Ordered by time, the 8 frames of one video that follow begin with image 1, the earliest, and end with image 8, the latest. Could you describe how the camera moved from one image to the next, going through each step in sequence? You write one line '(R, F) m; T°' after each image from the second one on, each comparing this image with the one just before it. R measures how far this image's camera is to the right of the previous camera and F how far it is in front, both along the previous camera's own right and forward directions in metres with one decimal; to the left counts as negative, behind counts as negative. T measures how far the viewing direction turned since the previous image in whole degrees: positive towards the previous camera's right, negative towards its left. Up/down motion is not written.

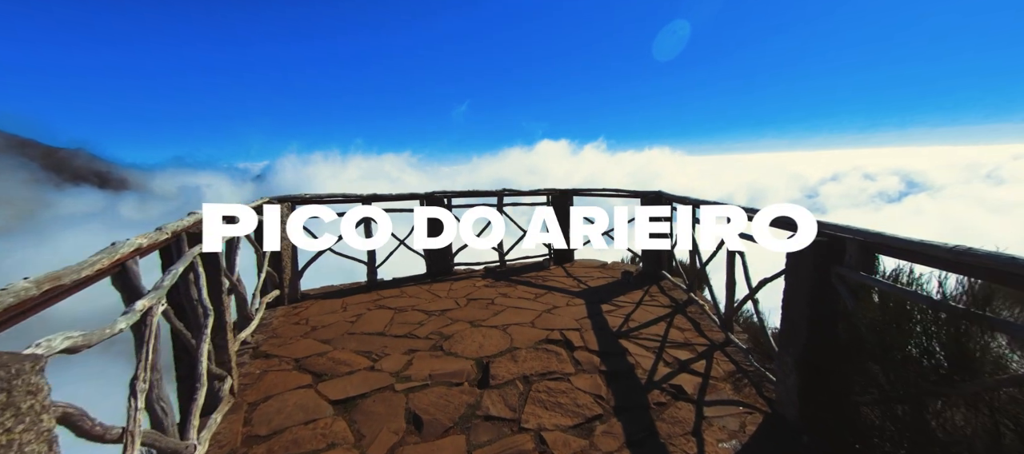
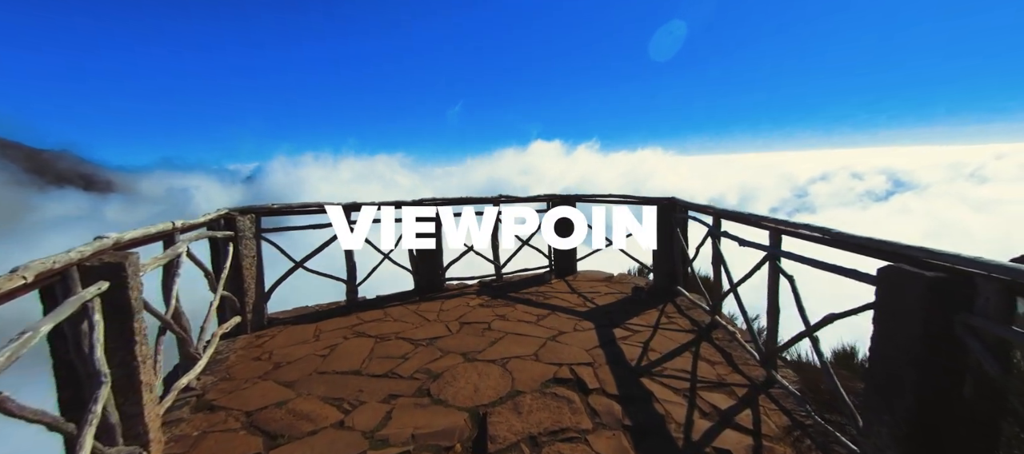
(-0.1, +0.7) m; +1°
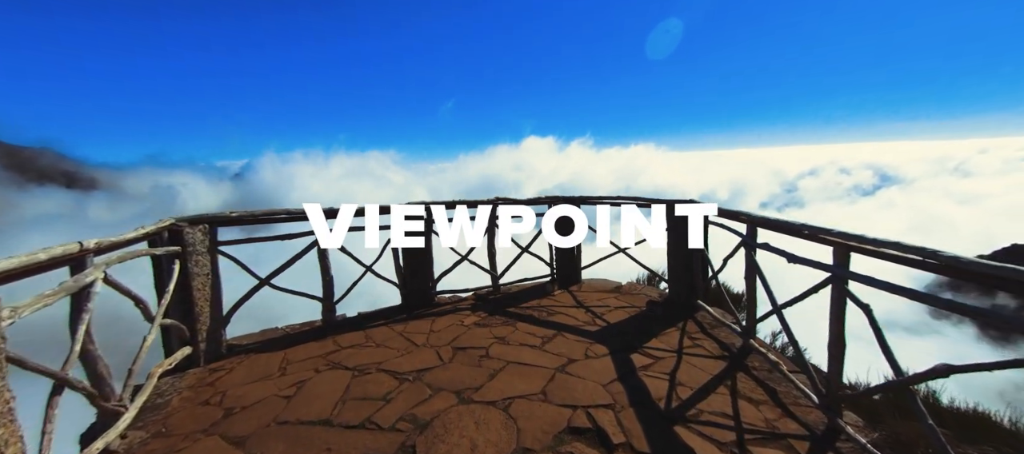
(-0.1, +0.7) m; +1°
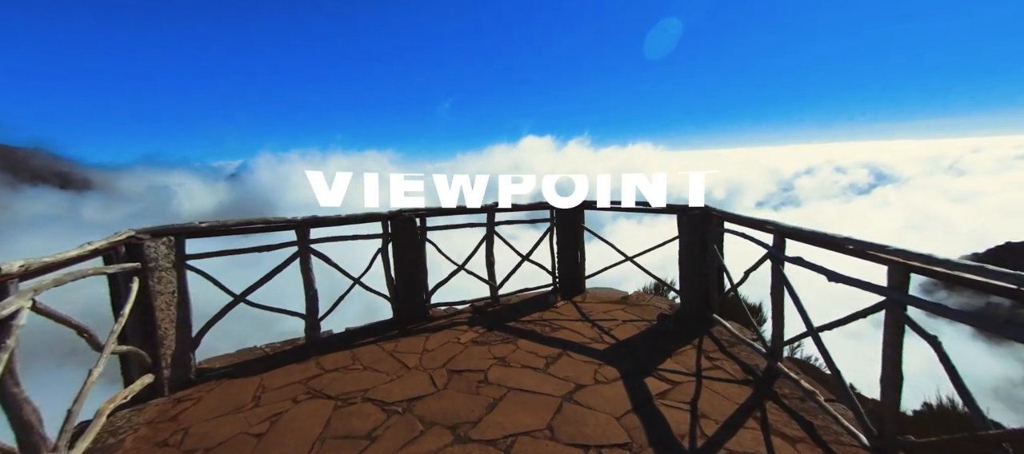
(0.0, +0.4) m; 0°
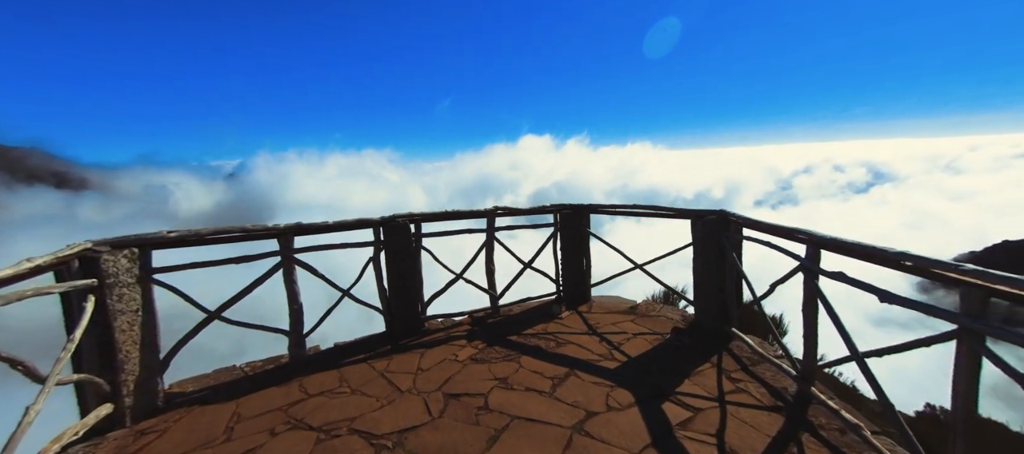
(0.0, +0.4) m; 0°
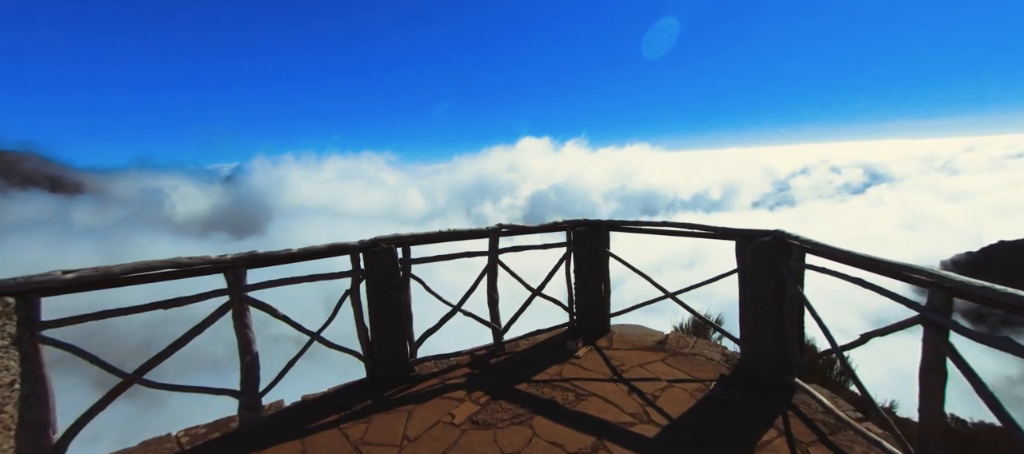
(-0.1, +0.8) m; 0°
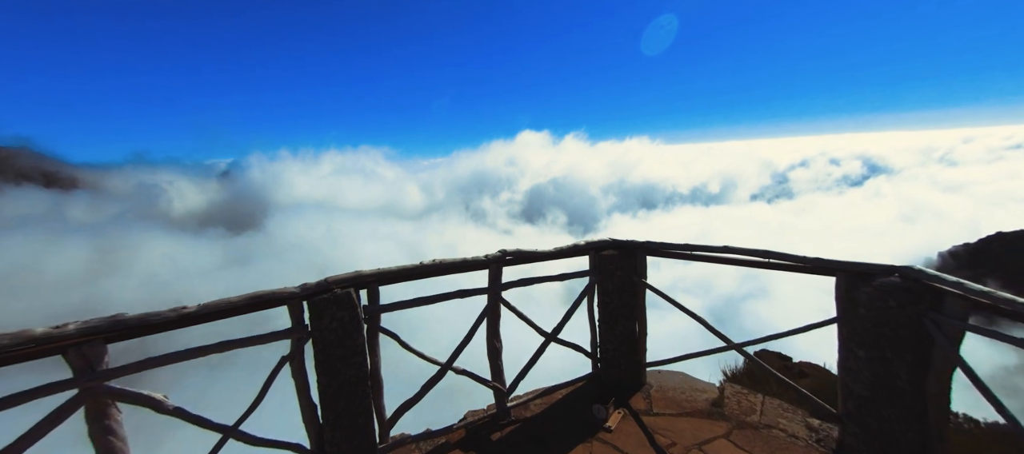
(-0.1, +1.1) m; 0°
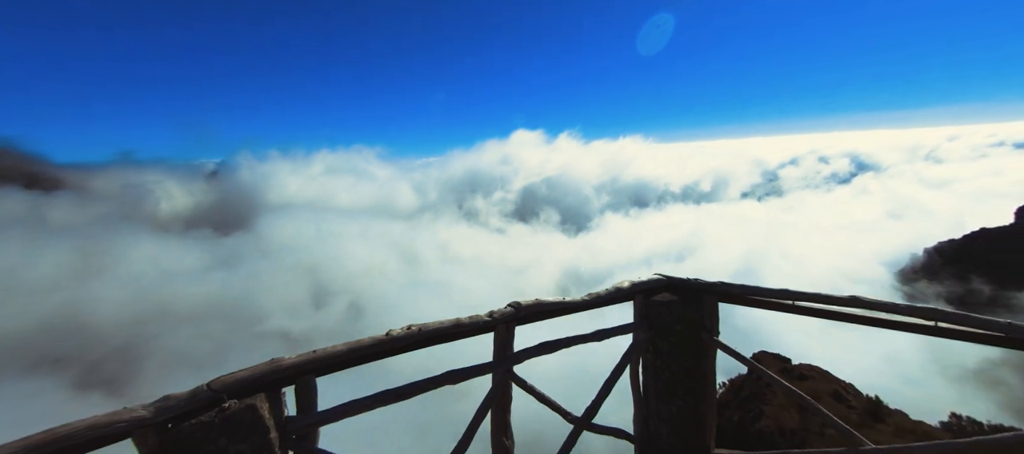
(-0.1, +1.1) m; +1°
